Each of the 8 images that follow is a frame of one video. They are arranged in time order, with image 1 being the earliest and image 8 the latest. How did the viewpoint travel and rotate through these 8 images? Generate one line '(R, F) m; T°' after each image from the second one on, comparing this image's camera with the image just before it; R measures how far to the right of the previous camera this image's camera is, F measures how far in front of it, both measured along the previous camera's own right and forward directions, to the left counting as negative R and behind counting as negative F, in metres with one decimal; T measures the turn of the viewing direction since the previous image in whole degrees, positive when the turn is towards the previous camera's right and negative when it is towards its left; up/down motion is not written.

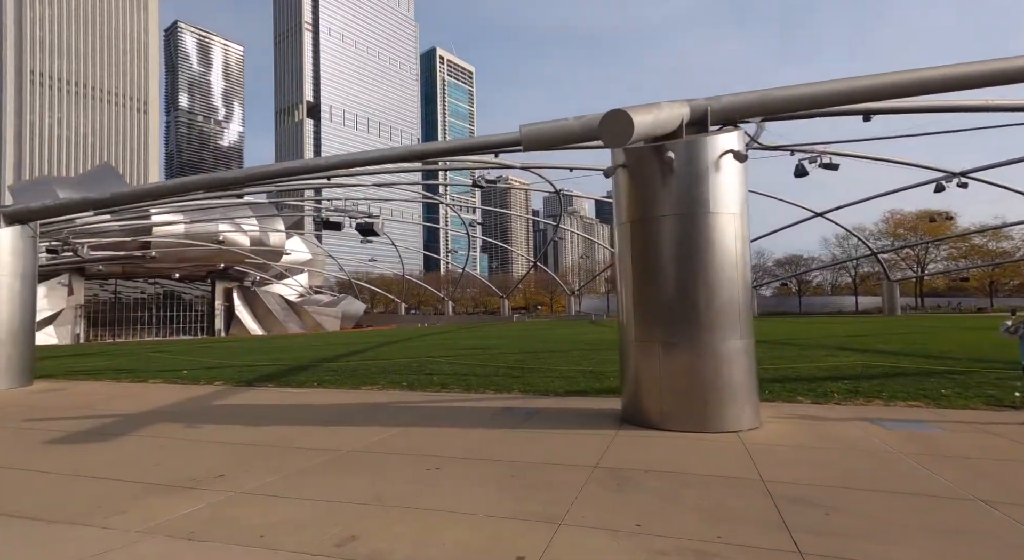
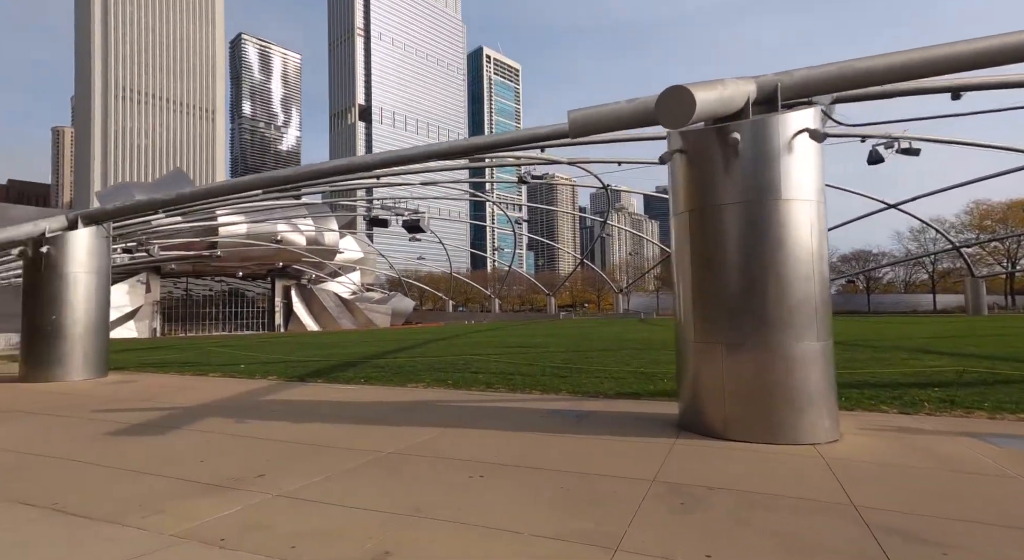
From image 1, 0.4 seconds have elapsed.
(0.0, +0.3) m; -5°
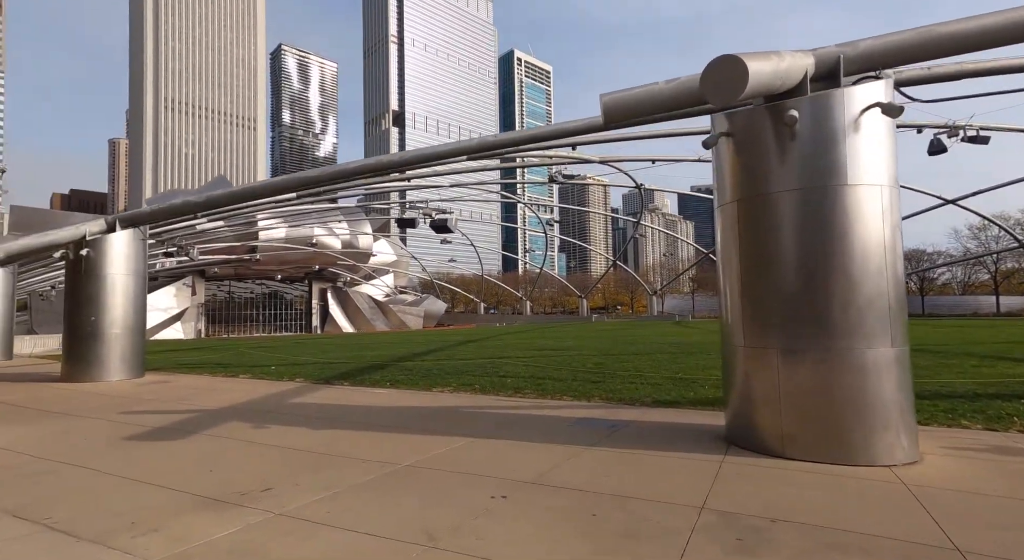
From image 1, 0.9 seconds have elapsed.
(0.0, +0.4) m; -3°
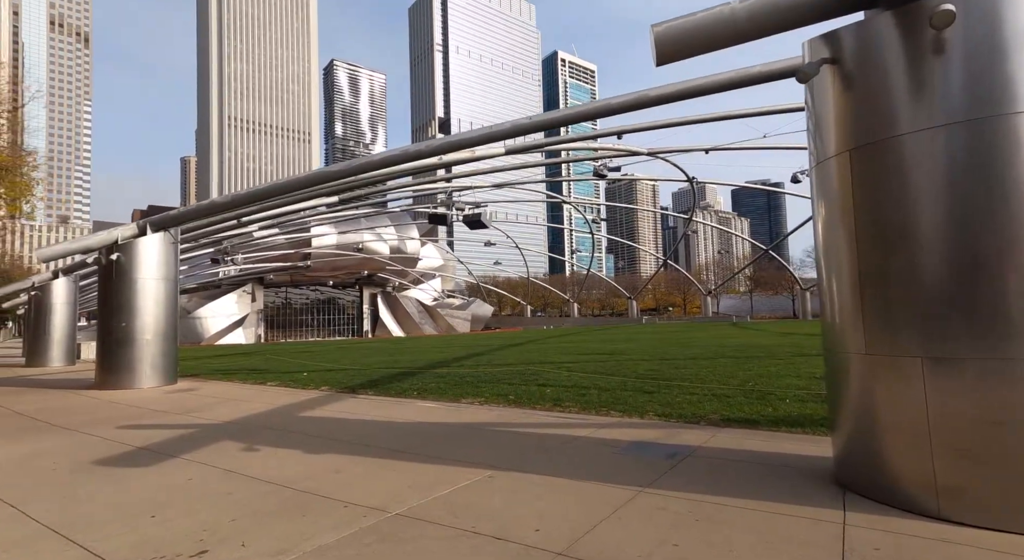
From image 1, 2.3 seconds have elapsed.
(+0.1, +1.2) m; -5°
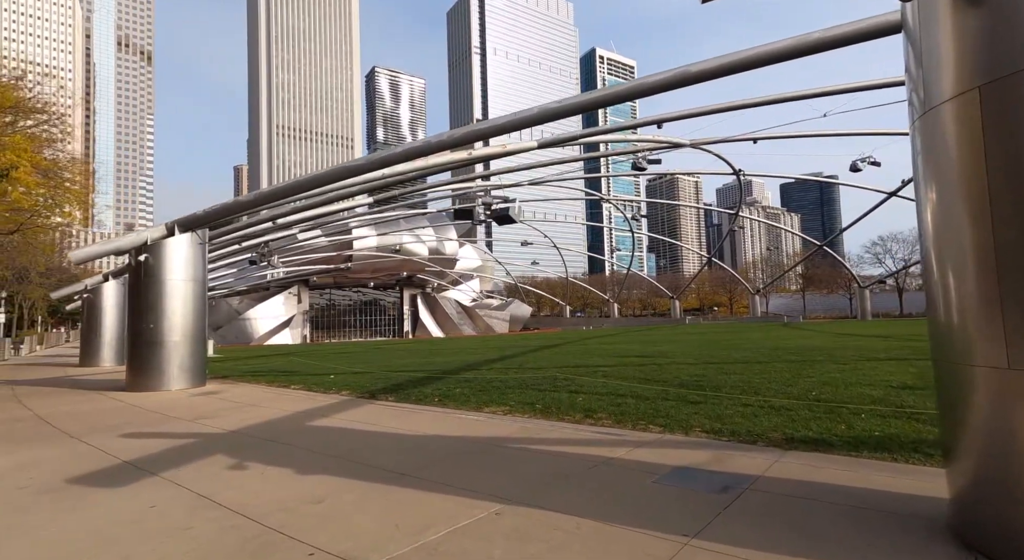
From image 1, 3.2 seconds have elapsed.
(+0.2, +0.8) m; -4°
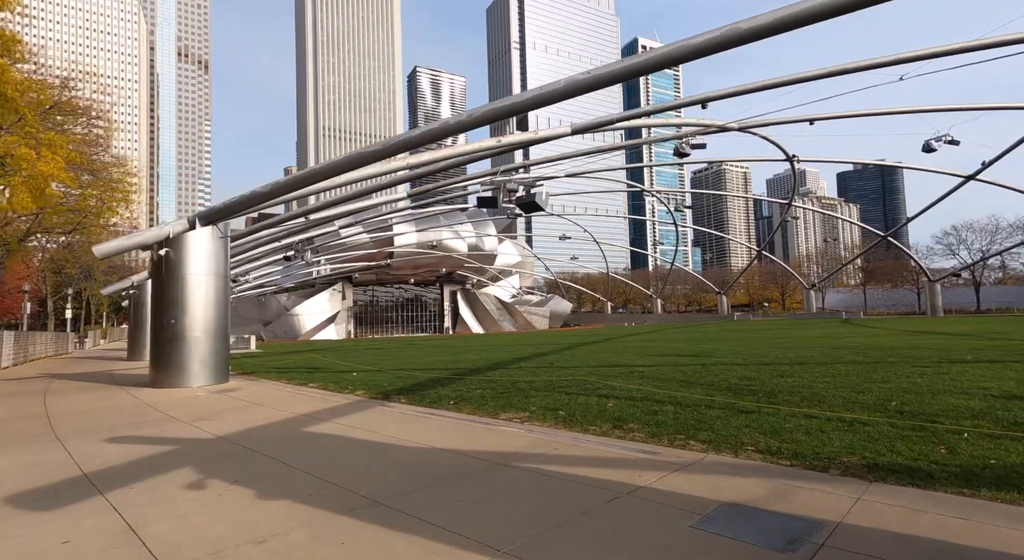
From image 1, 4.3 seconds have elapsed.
(+0.3, +1.0) m; -4°
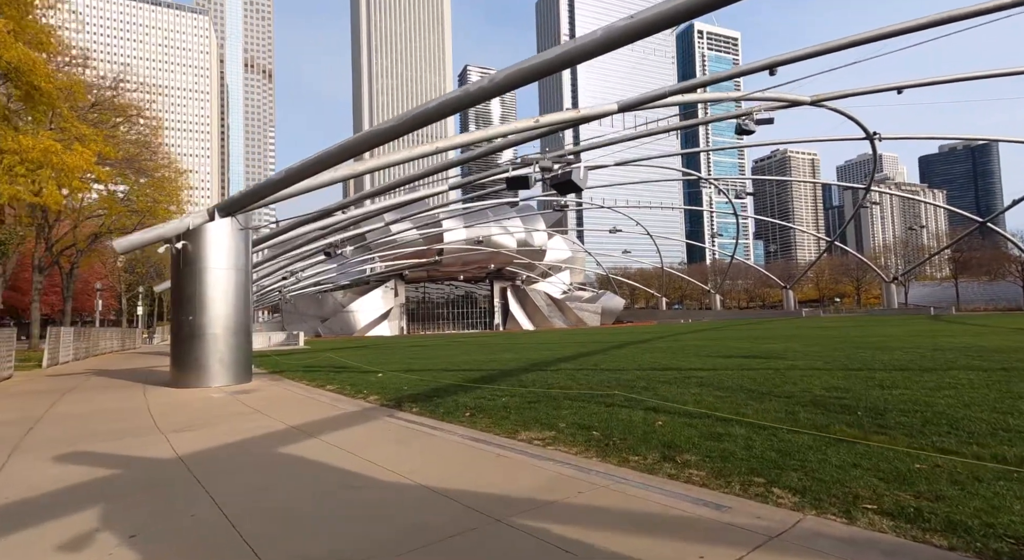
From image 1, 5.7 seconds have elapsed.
(+0.3, +1.5) m; -5°
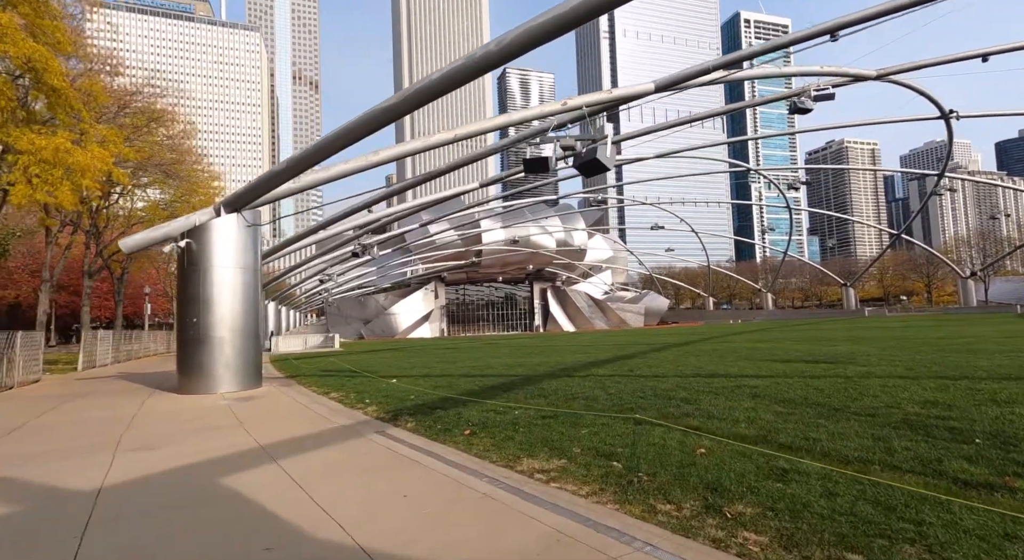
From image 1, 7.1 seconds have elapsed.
(+0.4, +1.3) m; -4°
